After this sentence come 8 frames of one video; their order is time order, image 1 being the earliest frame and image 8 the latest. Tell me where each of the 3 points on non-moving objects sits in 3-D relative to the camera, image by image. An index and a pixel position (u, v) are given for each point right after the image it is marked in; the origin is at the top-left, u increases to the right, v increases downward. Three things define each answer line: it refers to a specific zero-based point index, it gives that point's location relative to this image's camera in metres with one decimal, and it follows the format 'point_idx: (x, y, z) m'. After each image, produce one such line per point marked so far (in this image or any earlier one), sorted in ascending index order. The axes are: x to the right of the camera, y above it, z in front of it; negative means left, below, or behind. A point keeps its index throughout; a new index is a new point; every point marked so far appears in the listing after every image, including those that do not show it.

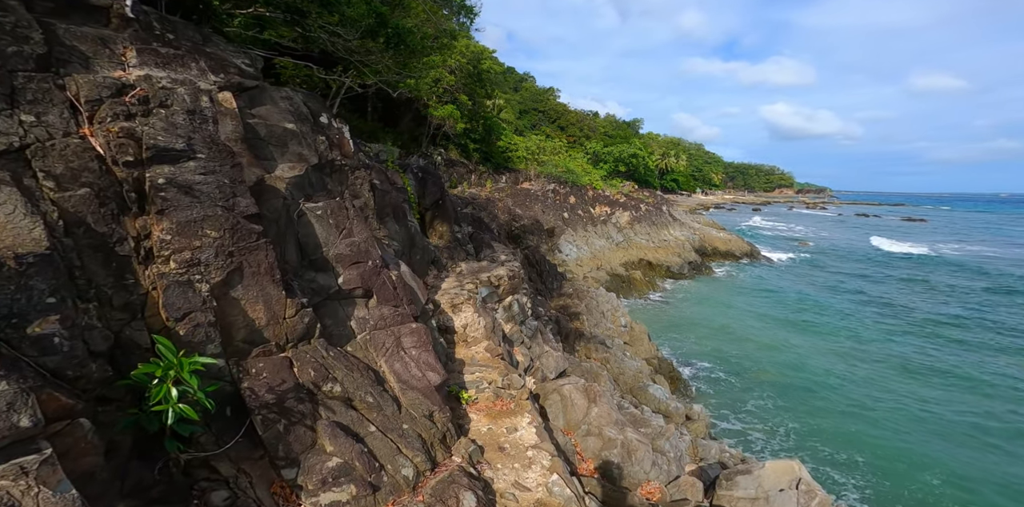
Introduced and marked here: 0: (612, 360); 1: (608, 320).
0: (+3.4, -3.2, +15.1) m
1: (+3.5, -2.3, +17.8) m
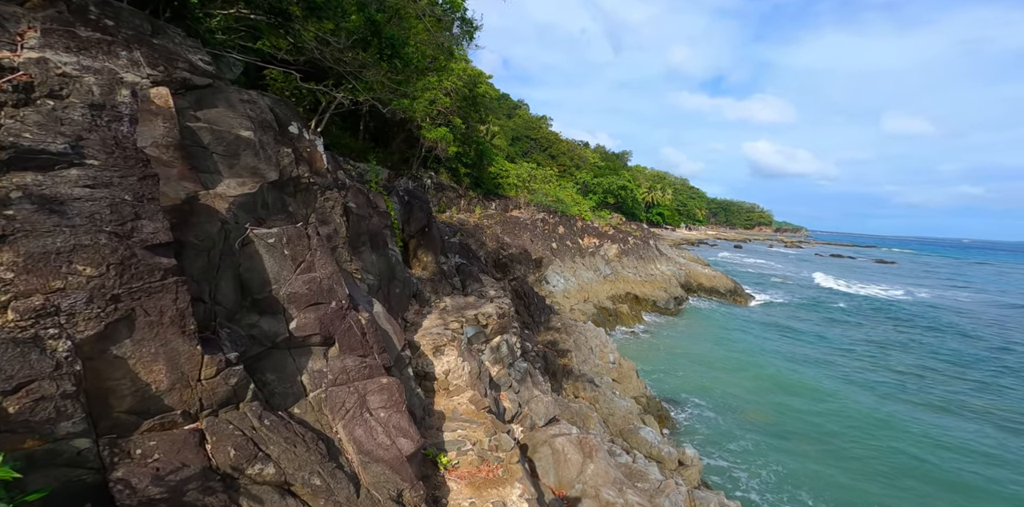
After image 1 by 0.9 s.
0: (+2.8, -4.4, +14.2) m
1: (+3.0, -3.6, +17.0) m
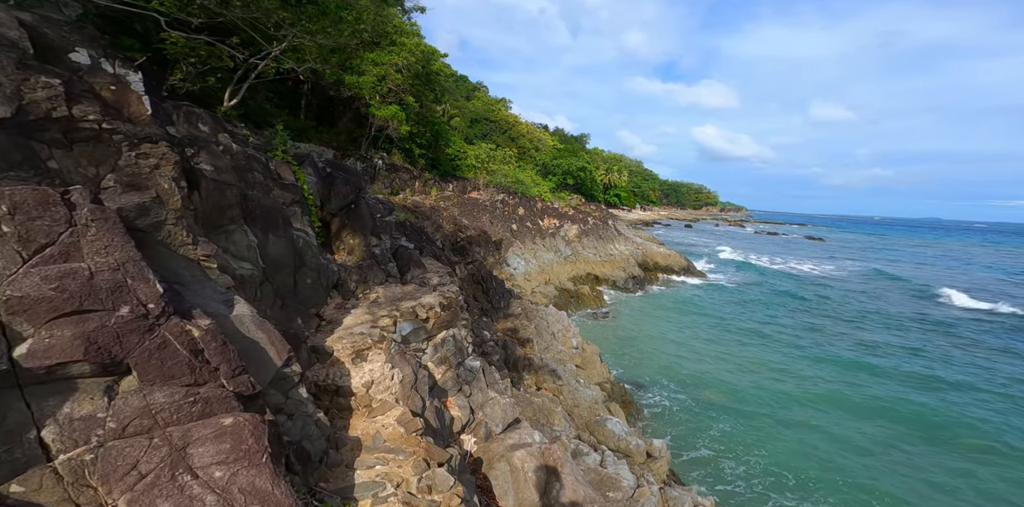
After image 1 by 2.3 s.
0: (+1.6, -3.8, +13.3) m
1: (+1.4, -2.9, +16.0) m
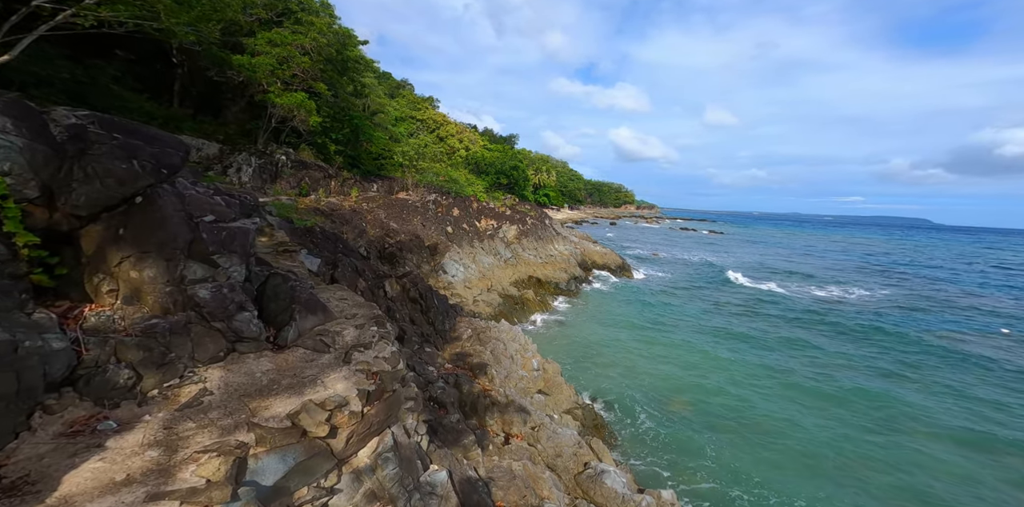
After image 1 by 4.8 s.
0: (+0.7, -4.0, +10.0) m
1: (+0.1, -3.1, +12.6) m
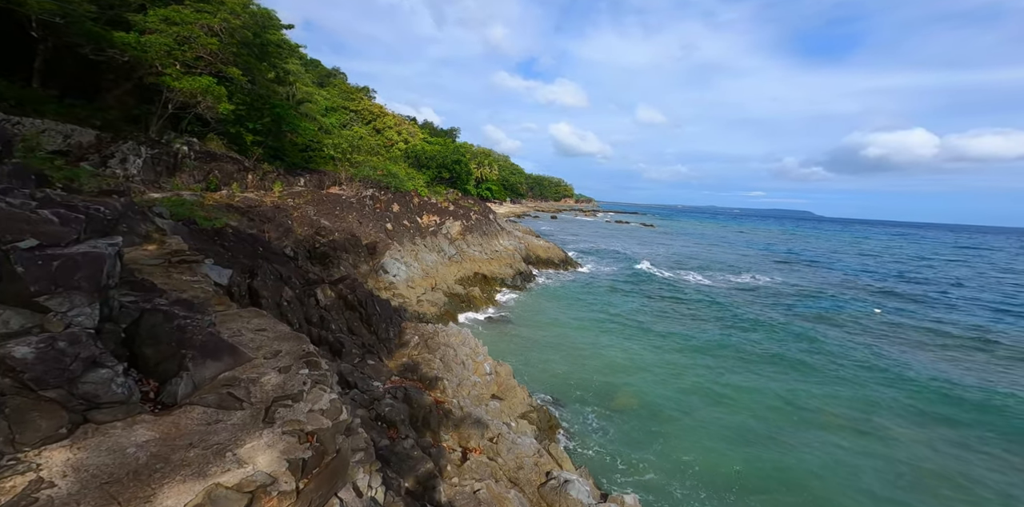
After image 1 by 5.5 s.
0: (-0.2, -4.0, +9.2) m
1: (-1.1, -3.1, +11.7) m
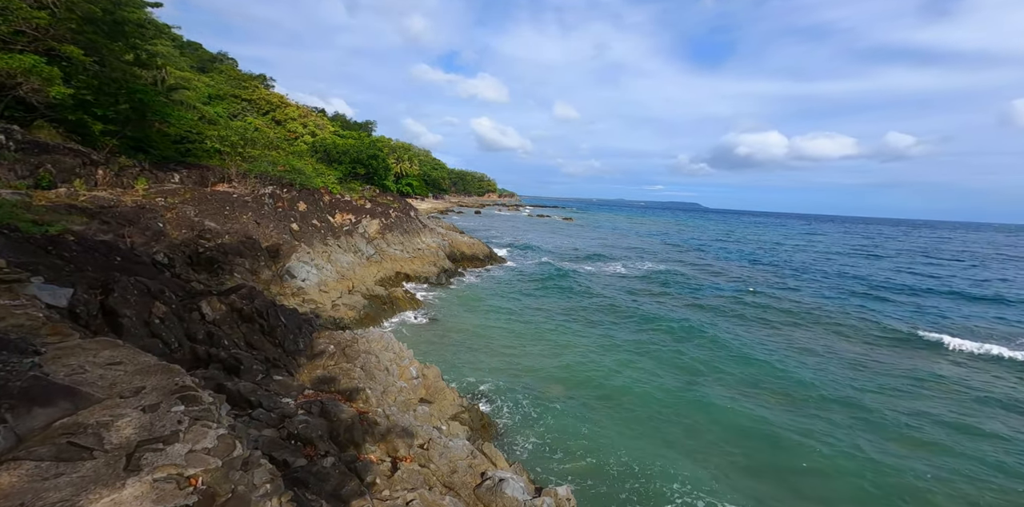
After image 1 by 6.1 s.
0: (-1.5, -4.0, +8.7) m
1: (-2.9, -3.1, +11.1) m
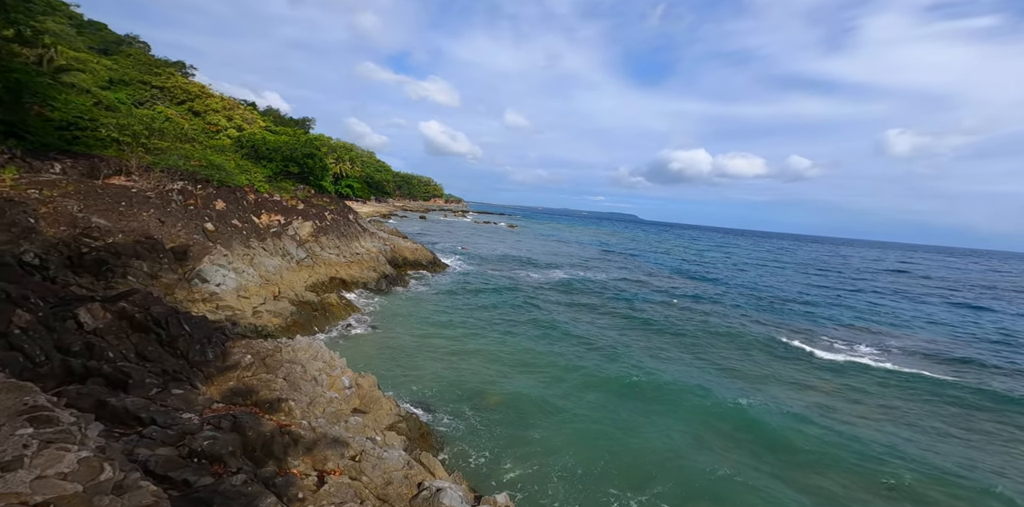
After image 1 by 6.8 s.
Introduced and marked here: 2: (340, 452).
0: (-2.8, -4.1, +8.3) m
1: (-4.4, -3.2, +10.5) m
2: (-3.2, -3.7, +8.1) m
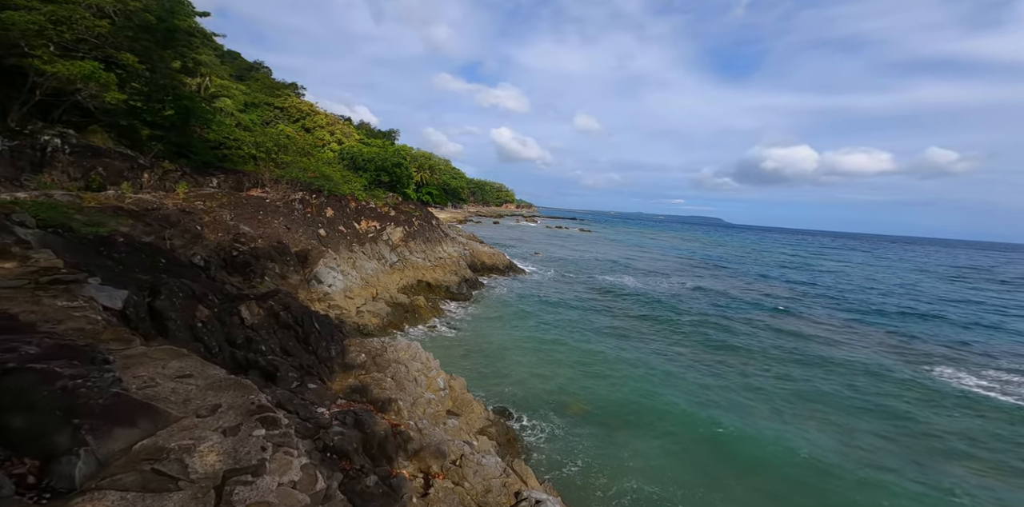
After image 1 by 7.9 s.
0: (-0.7, -4.2, +8.4) m
1: (-2.0, -3.3, +10.8) m
2: (-1.1, -3.8, +8.3) m
